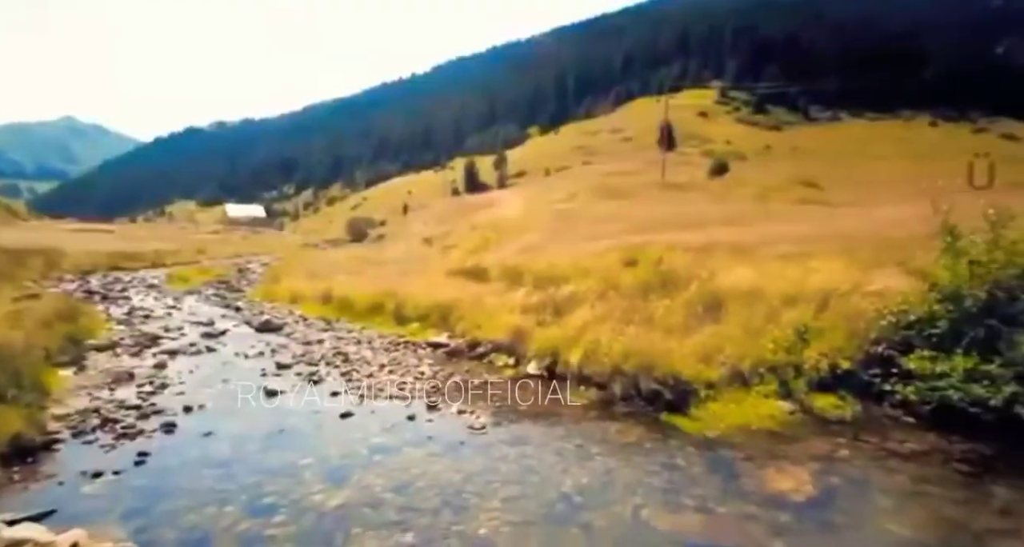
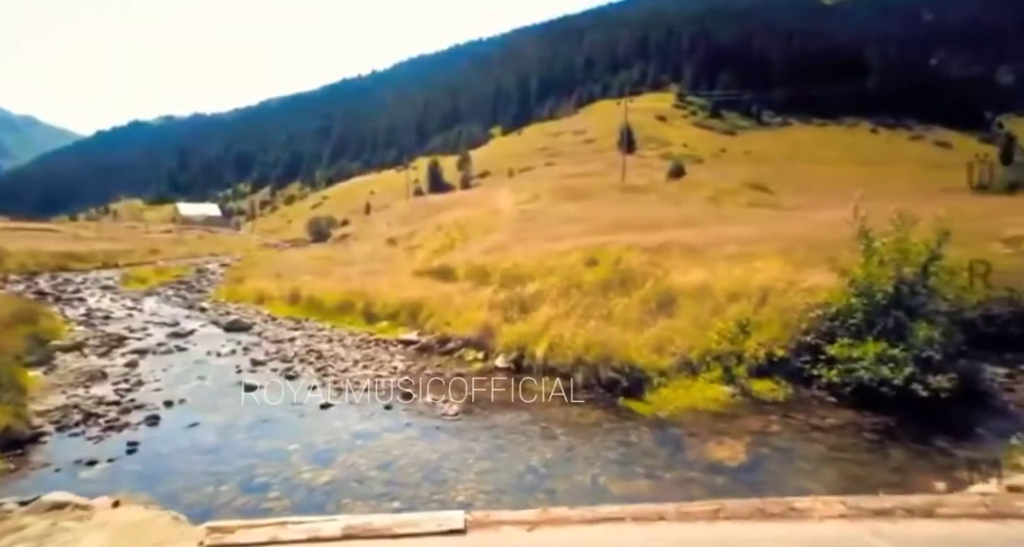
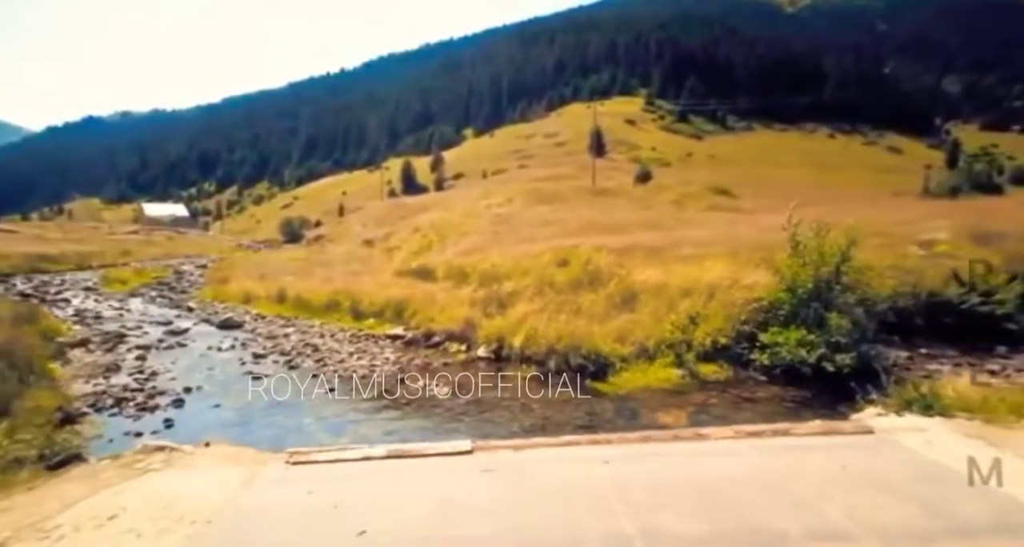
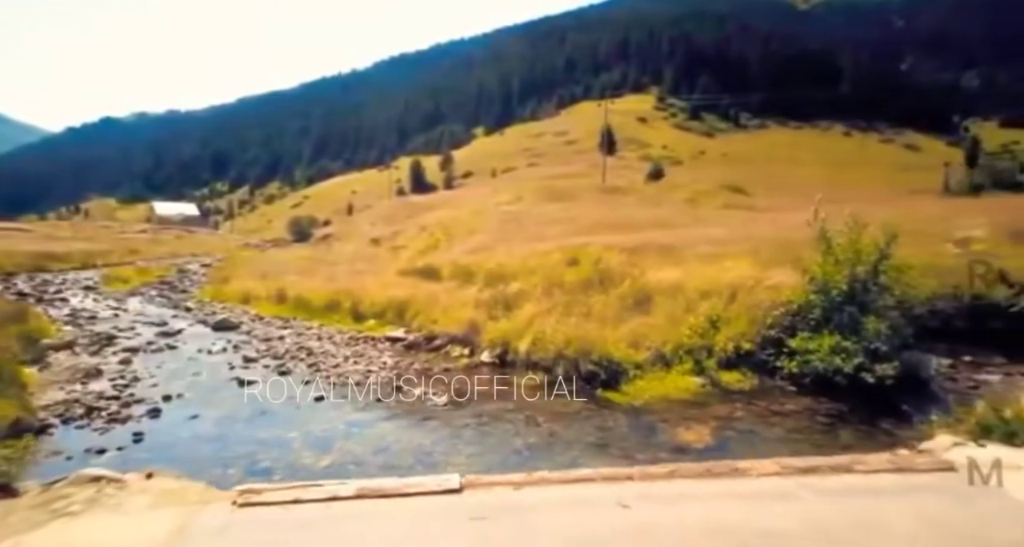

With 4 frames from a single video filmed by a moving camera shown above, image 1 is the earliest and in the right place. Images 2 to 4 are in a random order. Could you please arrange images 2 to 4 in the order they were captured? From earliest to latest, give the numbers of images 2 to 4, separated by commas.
2, 4, 3
